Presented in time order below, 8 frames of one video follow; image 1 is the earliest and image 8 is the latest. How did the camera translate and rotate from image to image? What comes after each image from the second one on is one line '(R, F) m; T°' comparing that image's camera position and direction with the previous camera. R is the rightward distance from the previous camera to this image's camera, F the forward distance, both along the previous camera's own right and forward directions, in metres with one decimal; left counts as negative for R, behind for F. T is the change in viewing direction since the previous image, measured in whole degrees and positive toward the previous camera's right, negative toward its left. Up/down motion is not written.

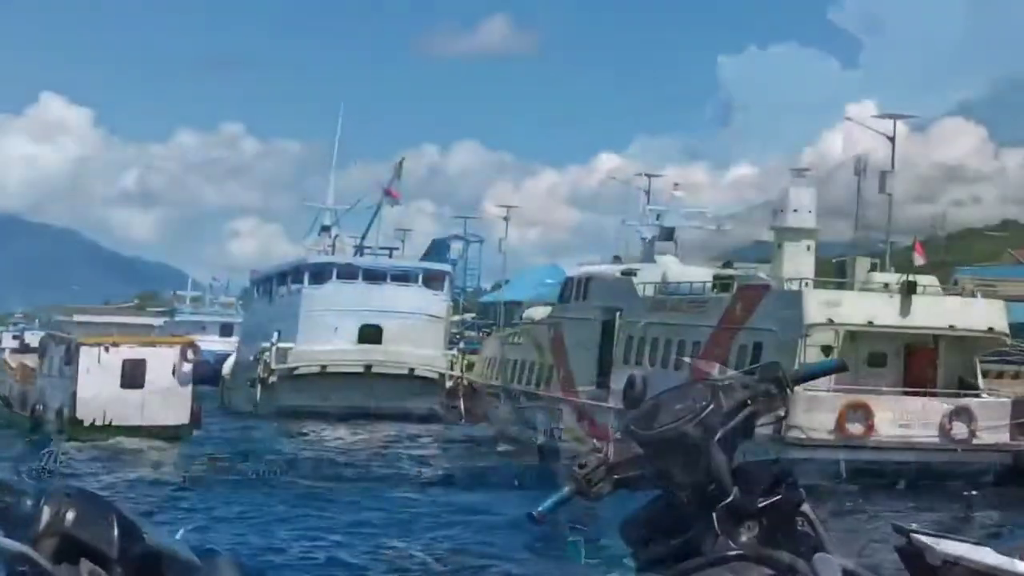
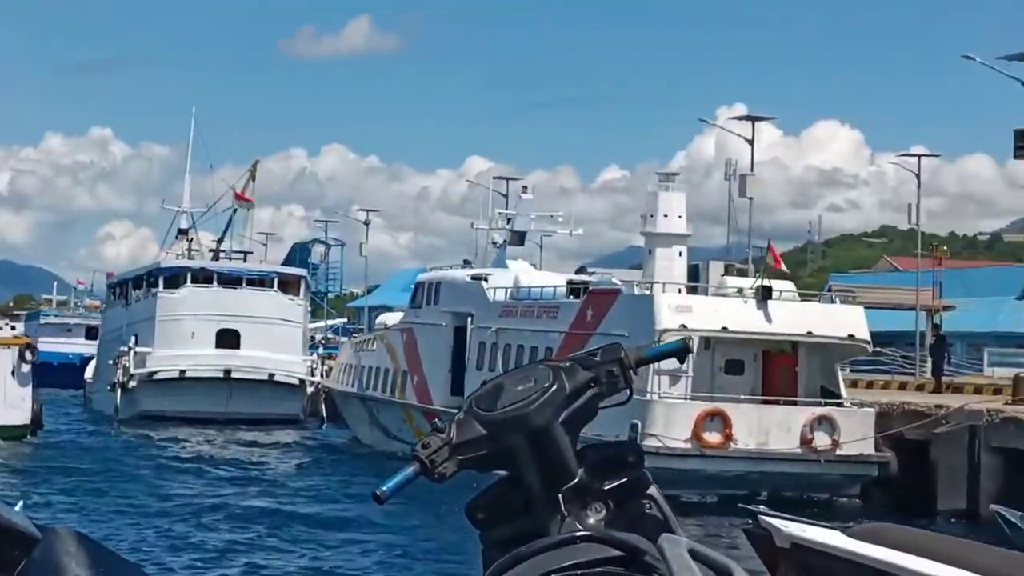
(+0.3, +0.3) m; +4°
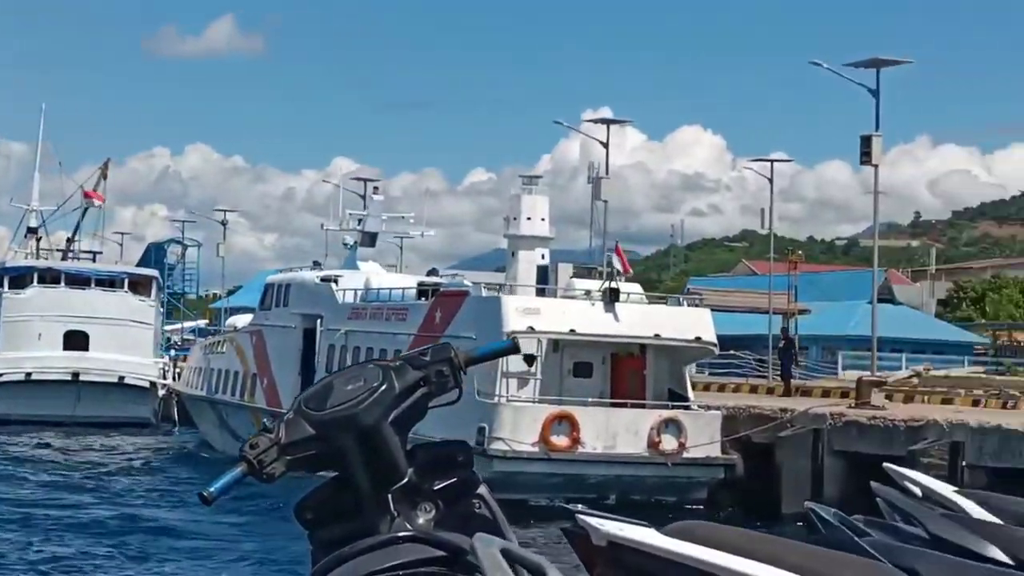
(+0.3, +0.1) m; +4°
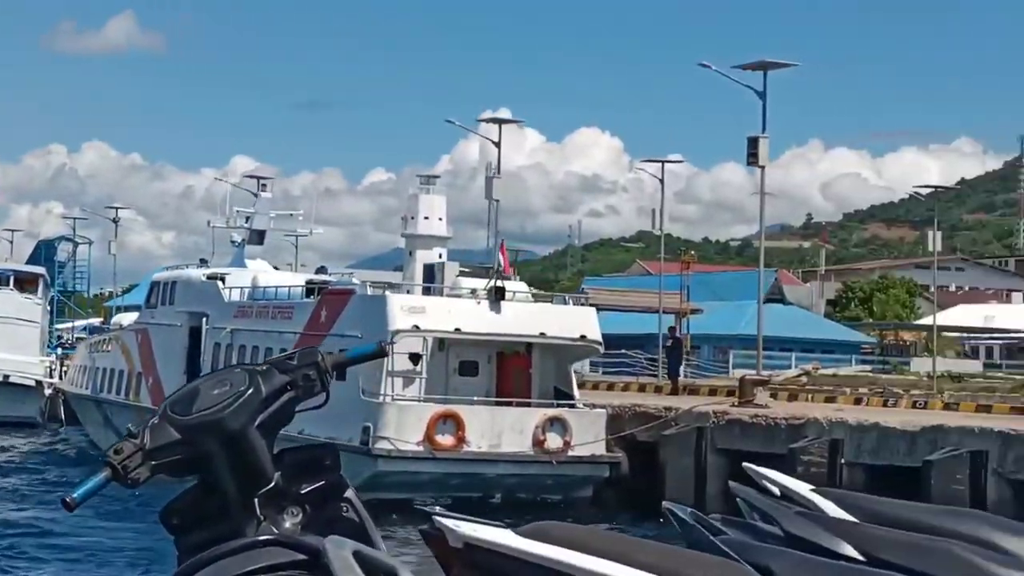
(+0.2, -0.1) m; +3°
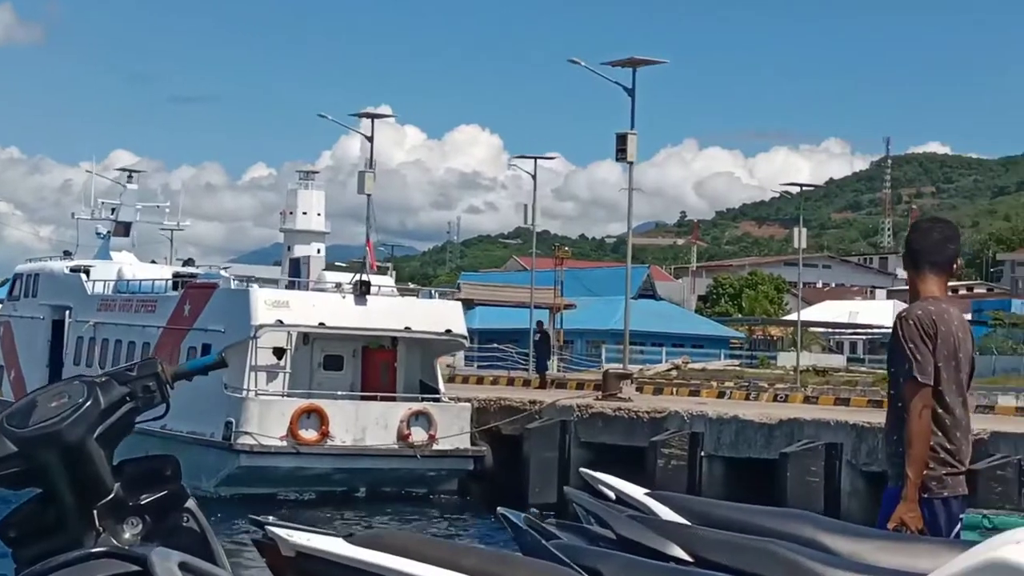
(+0.3, -0.2) m; +4°
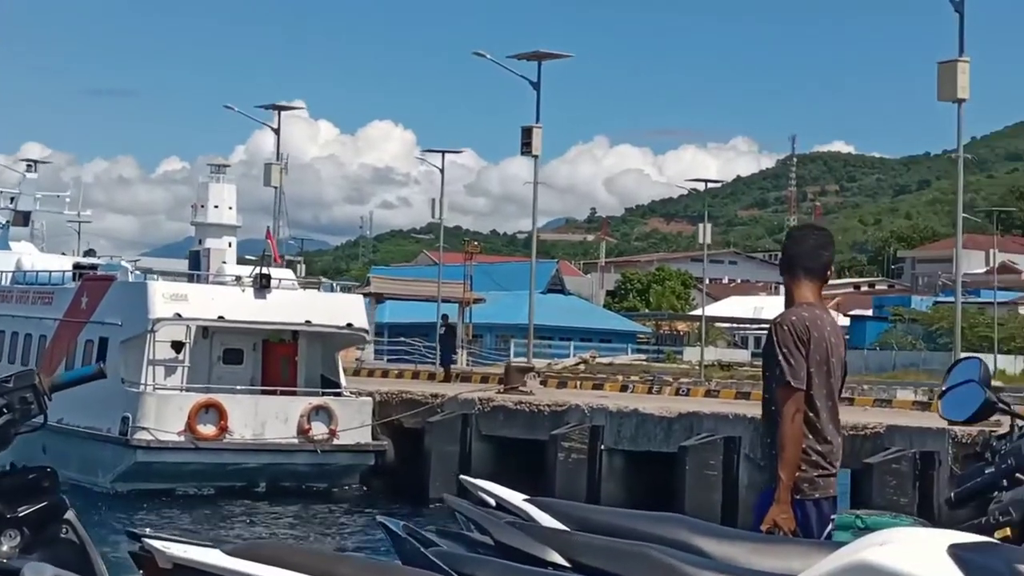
(+0.3, -0.1) m; +2°
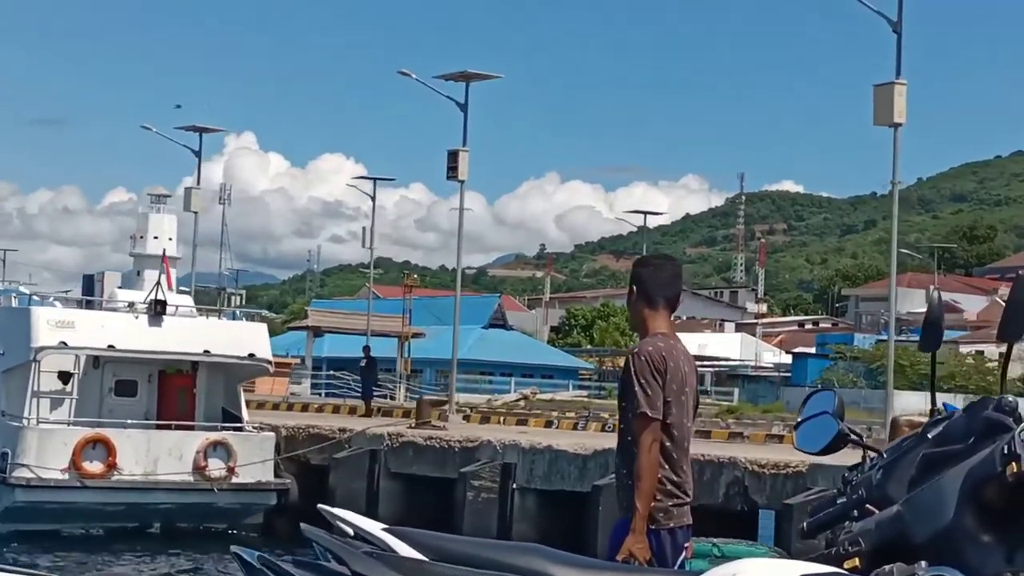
(+0.8, +0.8) m; 0°
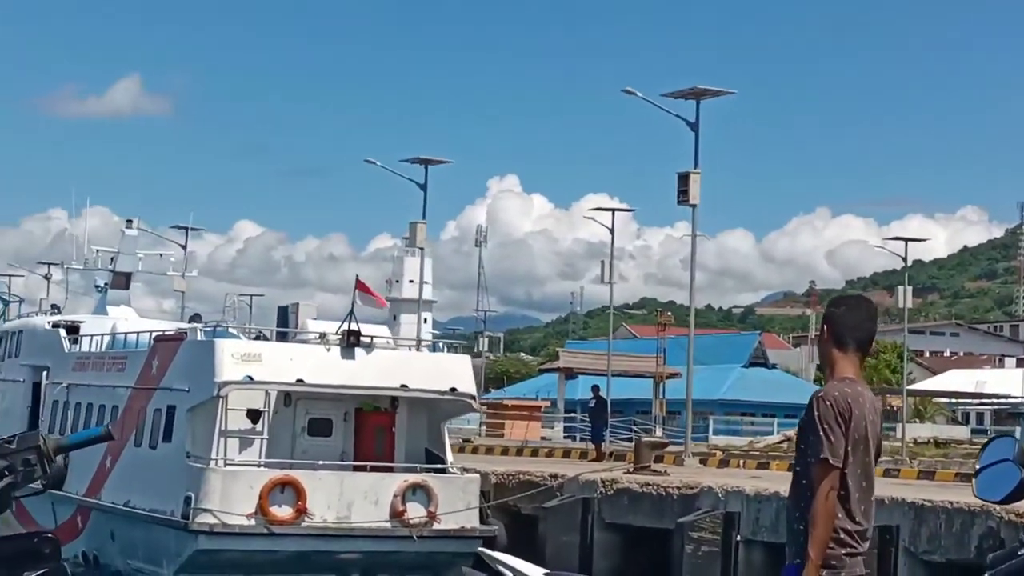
(+0.9, +1.7) m; -10°
